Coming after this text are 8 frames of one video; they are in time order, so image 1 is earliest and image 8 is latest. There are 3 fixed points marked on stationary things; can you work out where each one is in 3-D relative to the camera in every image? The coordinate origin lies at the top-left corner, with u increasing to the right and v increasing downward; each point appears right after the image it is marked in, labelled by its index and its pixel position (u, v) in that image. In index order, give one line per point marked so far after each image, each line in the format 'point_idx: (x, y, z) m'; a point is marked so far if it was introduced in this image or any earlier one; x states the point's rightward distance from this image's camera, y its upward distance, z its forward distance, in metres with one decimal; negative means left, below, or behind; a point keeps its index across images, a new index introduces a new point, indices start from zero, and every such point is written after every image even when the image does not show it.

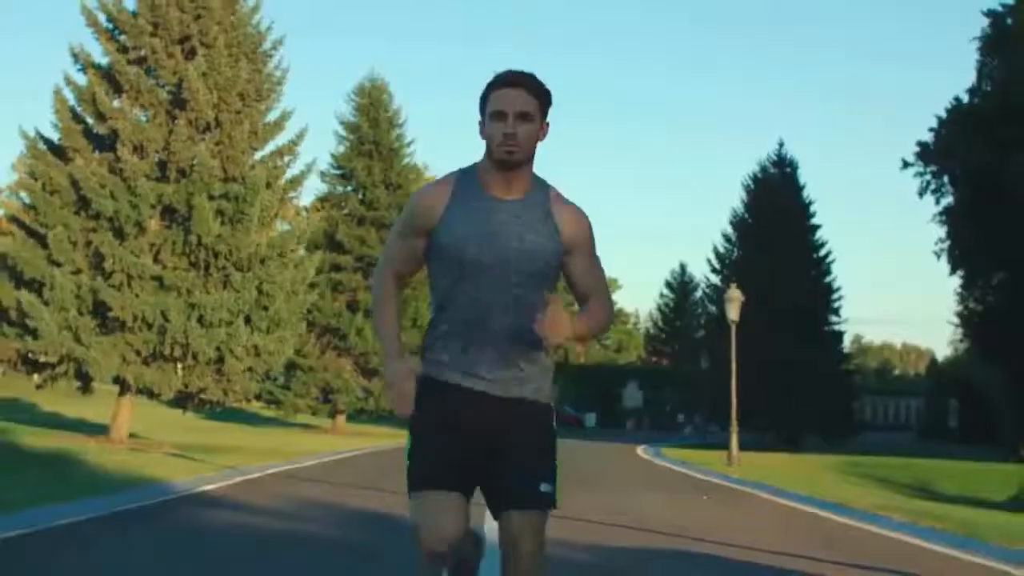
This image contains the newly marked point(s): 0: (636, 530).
0: (+1.4, -2.6, +15.6) m
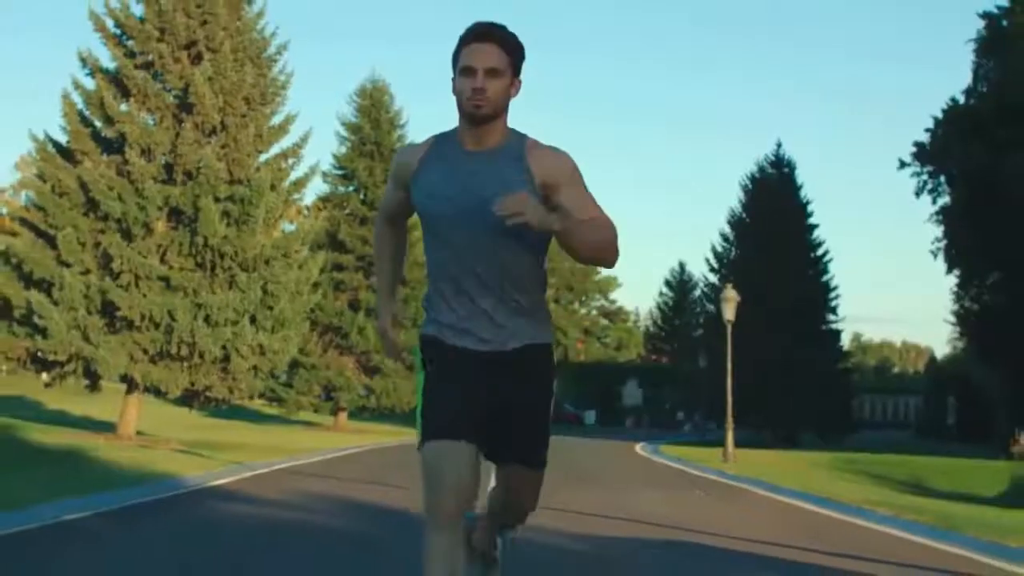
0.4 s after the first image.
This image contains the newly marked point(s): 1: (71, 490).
0: (+1.4, -2.6, +16.1) m
1: (-5.6, -2.5, +17.7) m
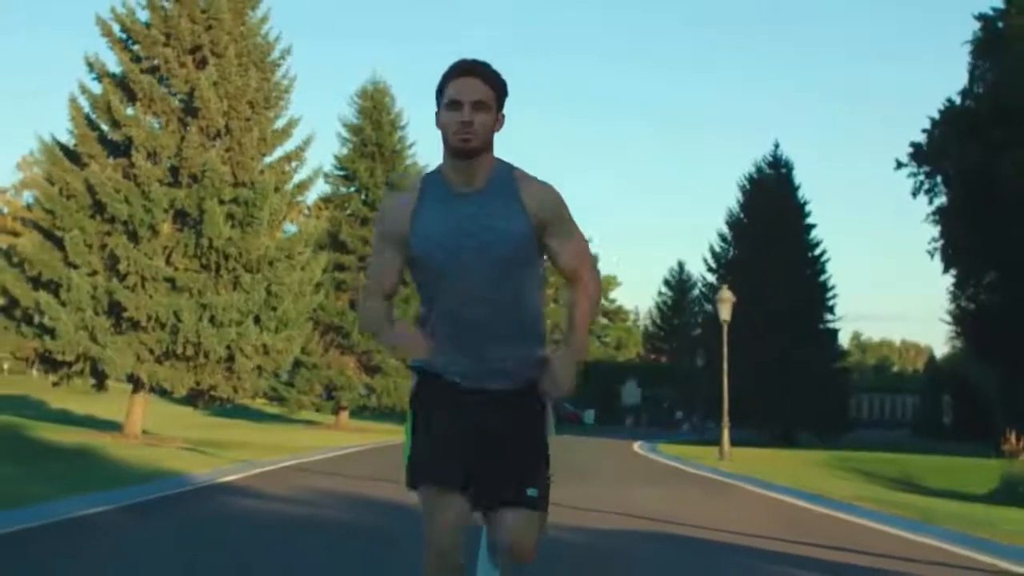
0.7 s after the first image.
0: (+1.4, -2.6, +16.6) m
1: (-5.6, -2.5, +18.2) m
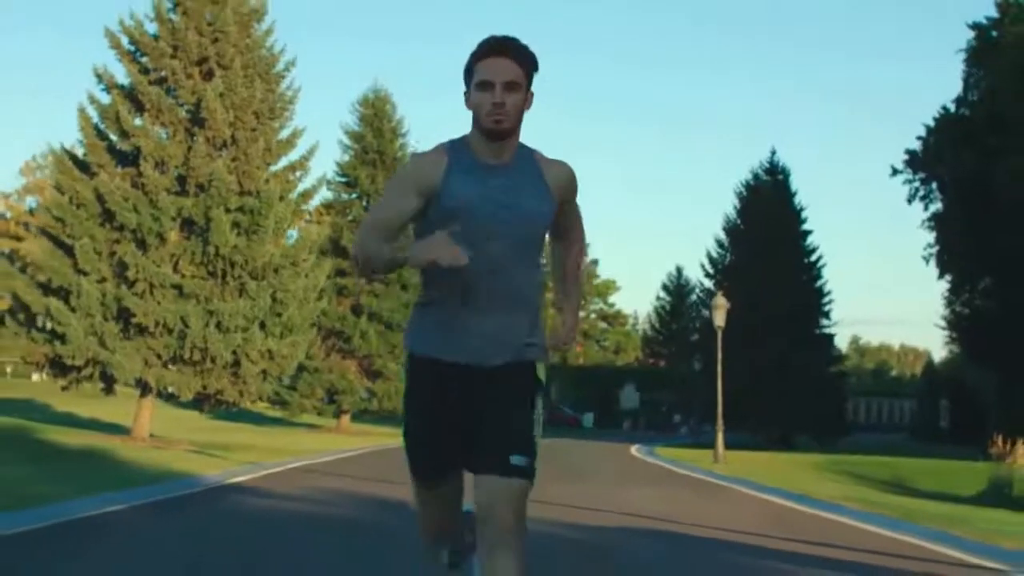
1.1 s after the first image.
0: (+1.4, -2.7, +17.3) m
1: (-5.6, -2.6, +18.8) m
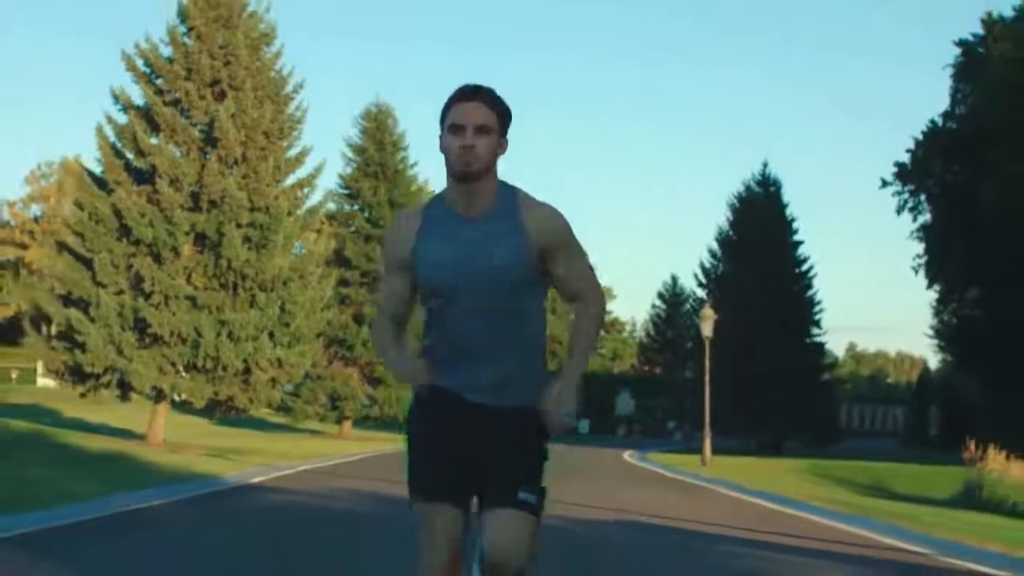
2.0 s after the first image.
0: (+1.4, -2.9, +18.8) m
1: (-5.7, -2.8, +20.3) m
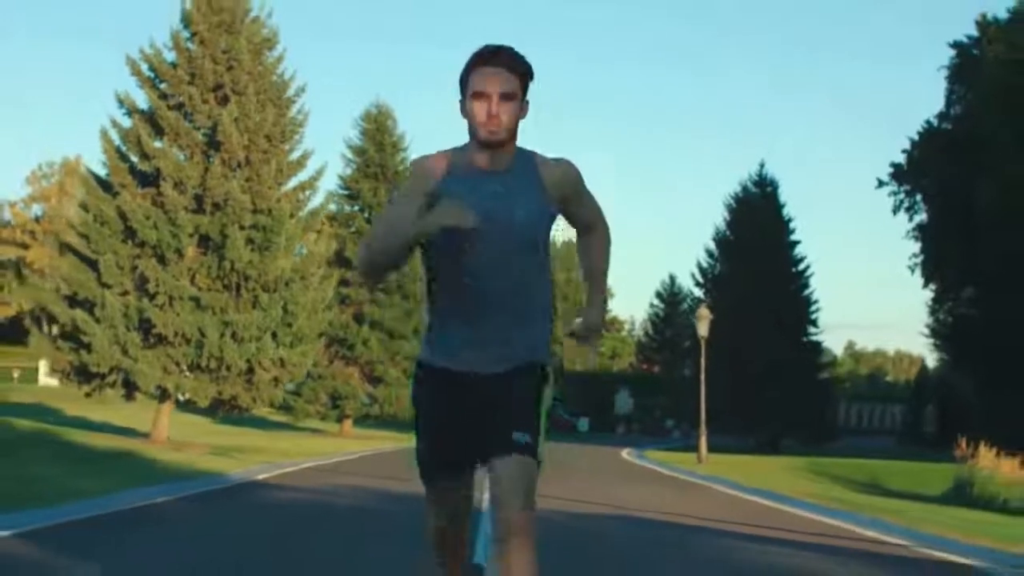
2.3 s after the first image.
0: (+1.3, -3.0, +19.3) m
1: (-5.7, -2.9, +20.9) m
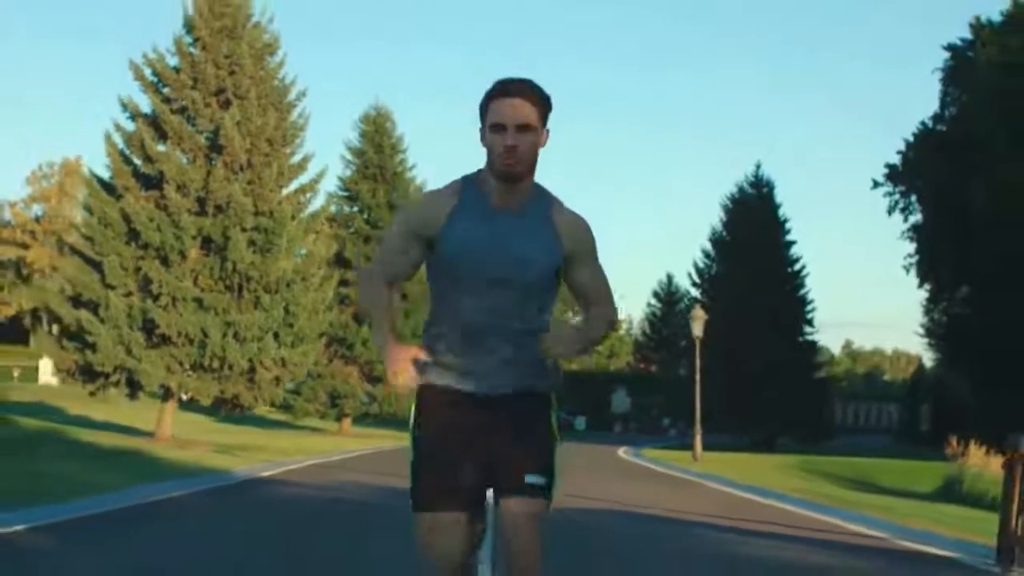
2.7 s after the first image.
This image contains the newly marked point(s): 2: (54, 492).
0: (+1.3, -3.0, +19.9) m
1: (-5.7, -2.9, +21.4) m
2: (-6.3, -2.8, +19.8) m
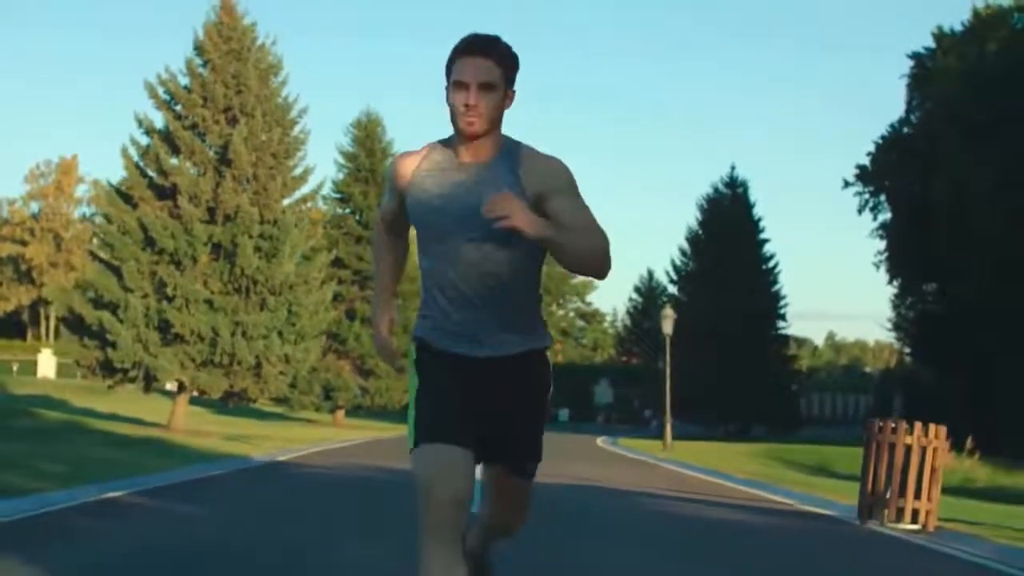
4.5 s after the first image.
0: (+1.1, -3.1, +22.8) m
1: (-6.0, -3.0, +24.3) m
2: (-6.6, -2.9, +22.7) m
